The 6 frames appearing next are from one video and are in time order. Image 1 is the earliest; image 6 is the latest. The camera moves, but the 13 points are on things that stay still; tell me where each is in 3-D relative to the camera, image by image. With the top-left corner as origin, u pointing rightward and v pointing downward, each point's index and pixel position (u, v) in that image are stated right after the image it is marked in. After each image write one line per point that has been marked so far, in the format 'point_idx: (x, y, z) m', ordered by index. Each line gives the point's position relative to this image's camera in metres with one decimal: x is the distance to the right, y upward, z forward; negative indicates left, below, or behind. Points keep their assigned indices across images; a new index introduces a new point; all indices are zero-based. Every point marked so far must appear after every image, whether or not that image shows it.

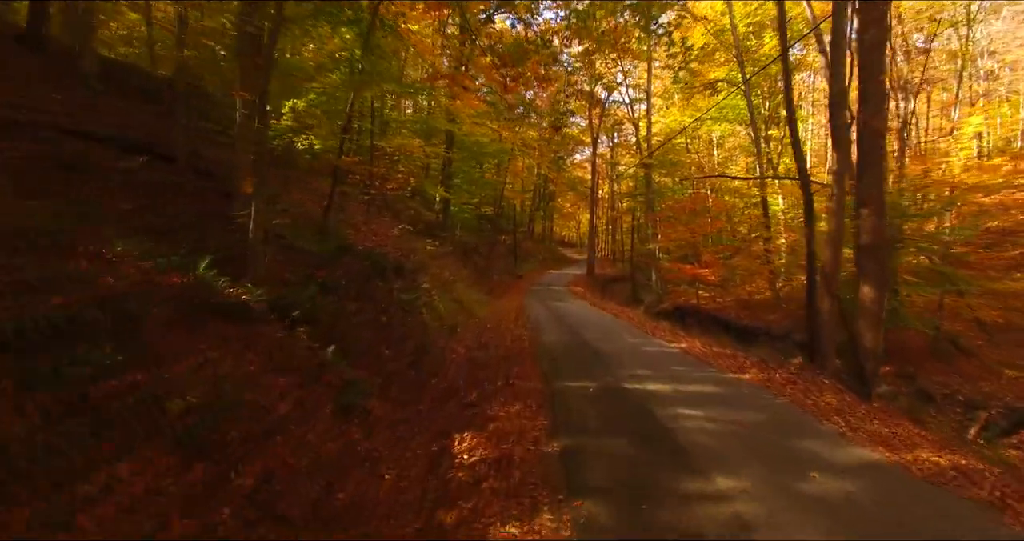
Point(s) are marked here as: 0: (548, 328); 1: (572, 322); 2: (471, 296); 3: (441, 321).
0: (+0.9, -1.4, +13.4) m
1: (+1.6, -1.4, +14.9) m
2: (-1.3, -0.8, +17.9) m
3: (-1.5, -1.1, +11.8) m
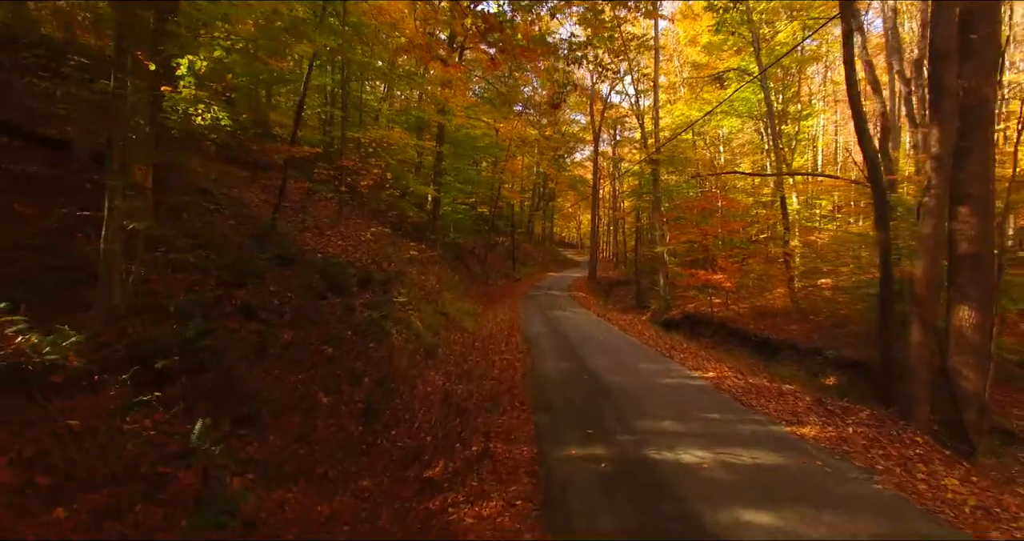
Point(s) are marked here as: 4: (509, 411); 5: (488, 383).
0: (+0.7, -1.6, +11.5) m
1: (+1.4, -1.6, +12.9) m
2: (-1.5, -1.0, +16.0) m
3: (-1.7, -1.3, +9.9) m
4: (0.0, -1.7, +6.9) m
5: (-0.4, -1.7, +8.5) m
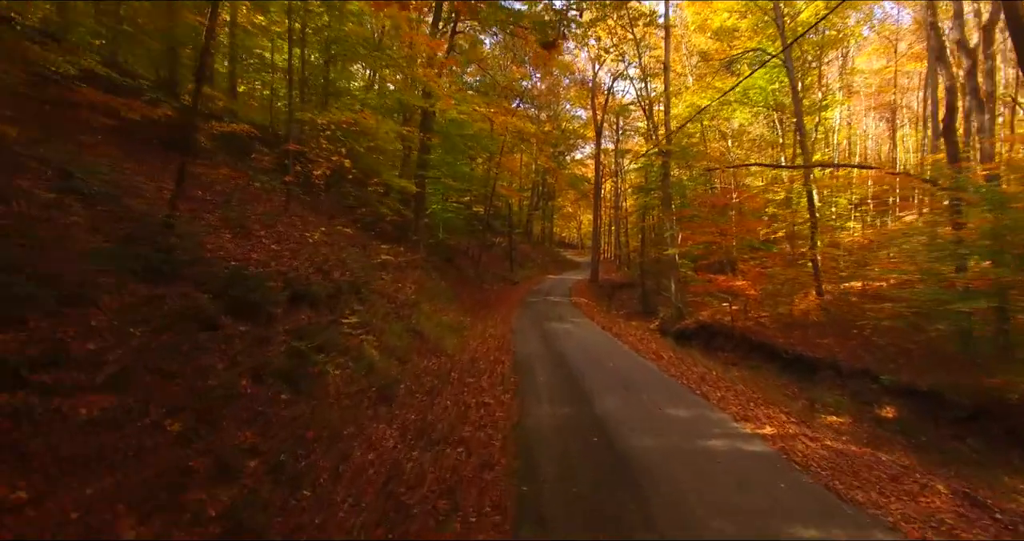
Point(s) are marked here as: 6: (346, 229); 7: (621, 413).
0: (+0.5, -1.8, +8.9) m
1: (+1.2, -1.8, +10.4) m
2: (-1.7, -1.2, +13.4) m
3: (-1.9, -1.5, +7.3) m
4: (-0.3, -1.9, +4.3) m
5: (-0.6, -1.9, +6.0) m
6: (-4.4, +1.0, +14.7) m
7: (+1.4, -1.9, +7.3) m
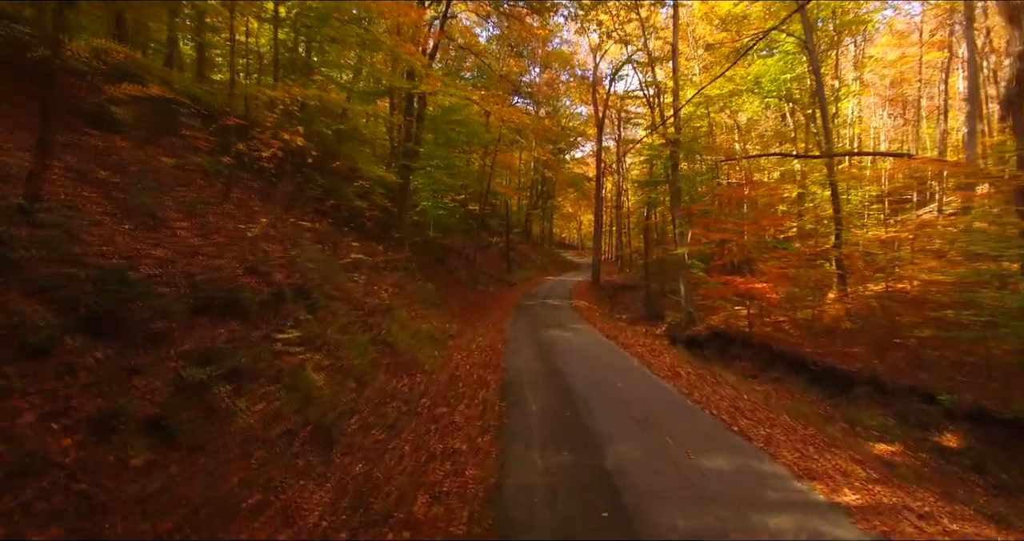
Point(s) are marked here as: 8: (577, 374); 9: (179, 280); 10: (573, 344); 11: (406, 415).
0: (+0.3, -1.8, +7.1) m
1: (+1.0, -1.8, +8.5) m
2: (-1.9, -1.2, +11.6) m
3: (-2.1, -1.5, +5.5) m
4: (-0.5, -1.9, +2.5) m
5: (-0.8, -1.9, +4.1) m
6: (-4.6, +1.0, +12.9) m
7: (+1.2, -1.9, +5.4) m
8: (+1.1, -1.8, +9.7) m
9: (-3.6, -0.1, +6.1) m
10: (+1.5, -1.7, +13.2) m
11: (-1.3, -1.8, +7.0) m
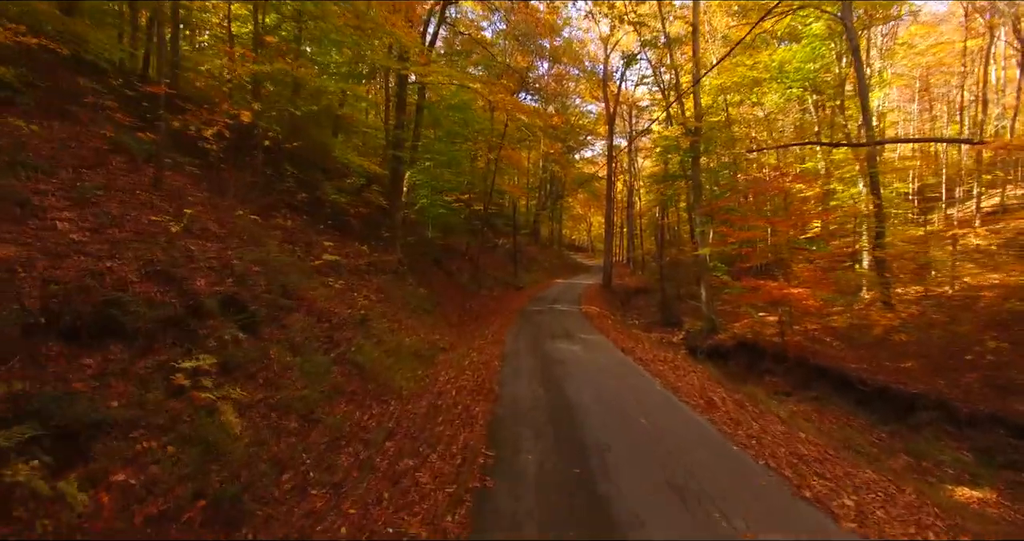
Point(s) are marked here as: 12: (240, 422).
0: (+0.2, -1.8, +5.3) m
1: (+0.9, -1.9, +6.7) m
2: (-1.9, -1.3, +9.8) m
3: (-2.3, -1.6, +3.7) m
4: (-0.7, -1.9, +0.7) m
5: (-1.0, -1.9, +2.4) m
6: (-4.6, +0.9, +11.2) m
7: (+1.1, -1.9, +3.6) m
8: (+1.1, -1.9, +7.9) m
9: (-3.7, -0.1, +4.4) m
10: (+1.5, -1.8, +11.4) m
11: (-1.4, -1.9, +5.3) m
12: (-2.4, -1.3, +5.1) m
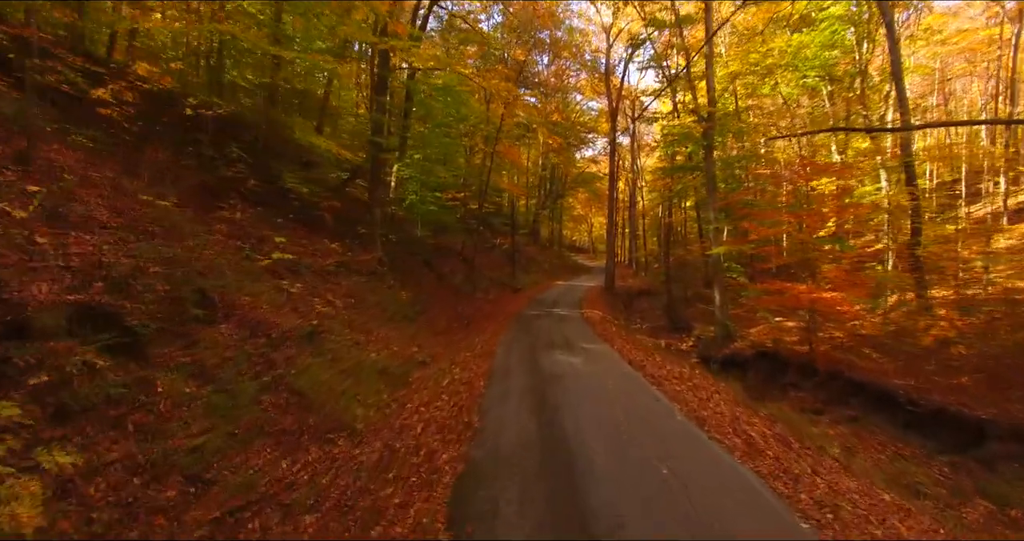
0: (0.0, -1.8, +3.5) m
1: (+0.7, -1.9, +5.0) m
2: (-2.1, -1.3, +8.1) m
3: (-2.5, -1.6, +2.0) m
4: (-0.9, -1.9, -1.1) m
5: (-1.2, -1.9, +0.6) m
6: (-4.8, +0.9, +9.5) m
7: (+0.9, -1.9, +1.9) m
8: (+0.9, -1.9, +6.1) m
9: (-3.9, -0.1, +2.6) m
10: (+1.3, -1.8, +9.6) m
11: (-1.6, -1.9, +3.5) m
12: (-2.6, -1.3, +3.3) m
